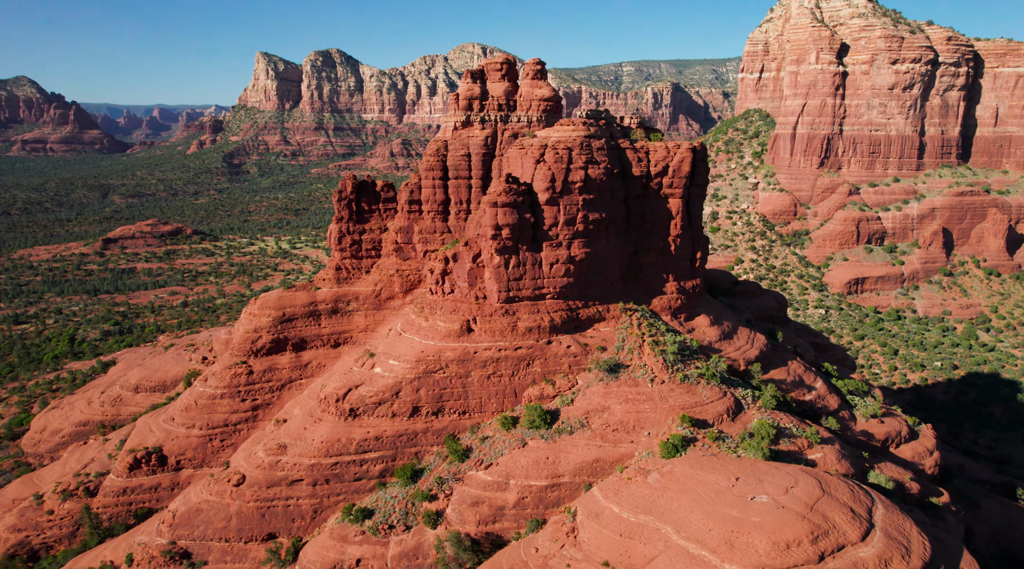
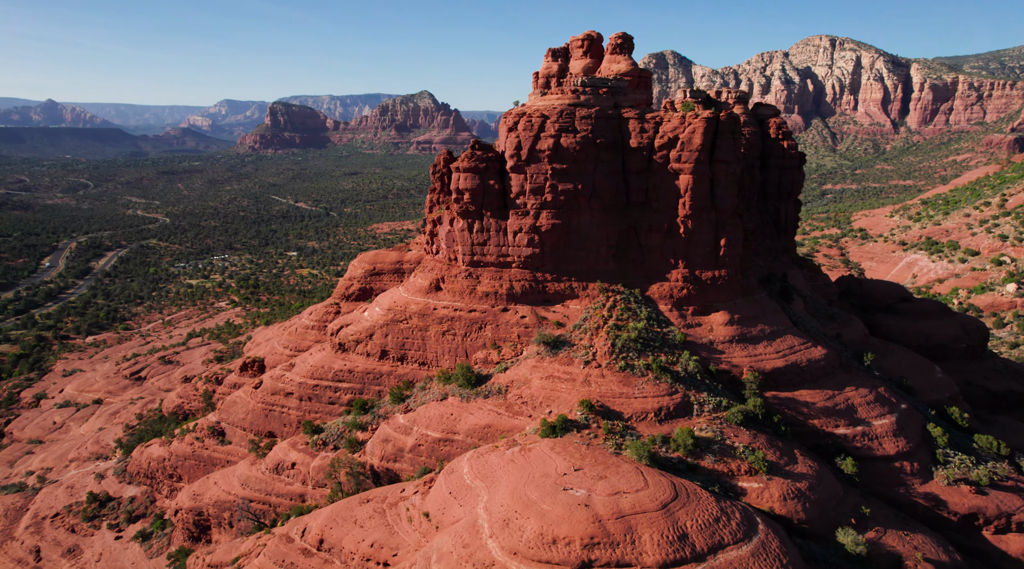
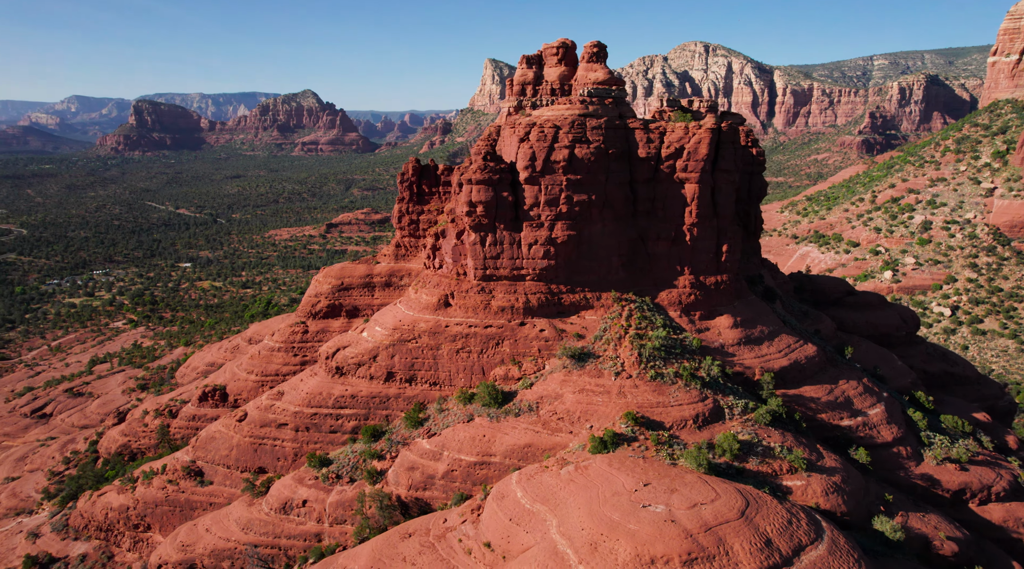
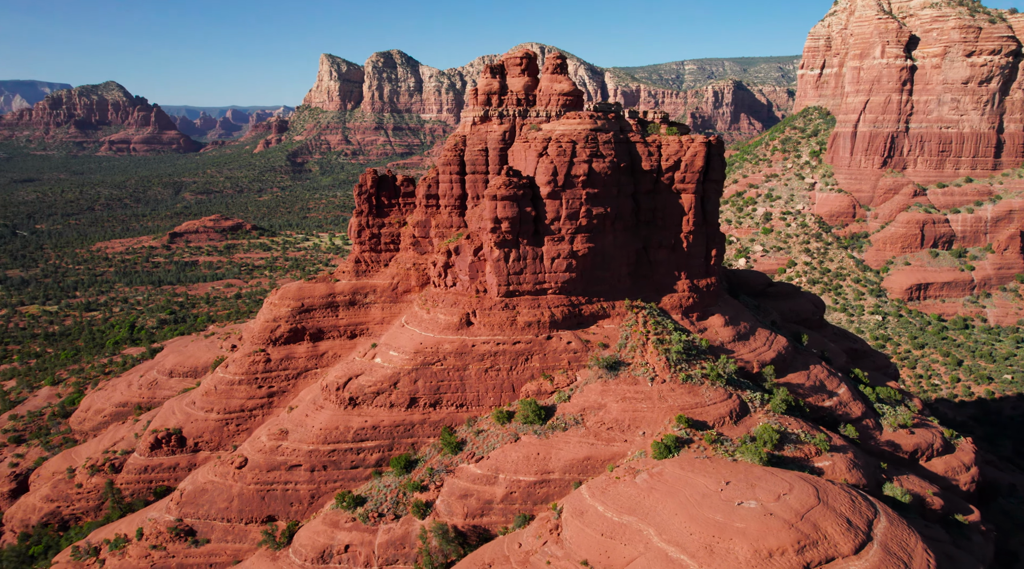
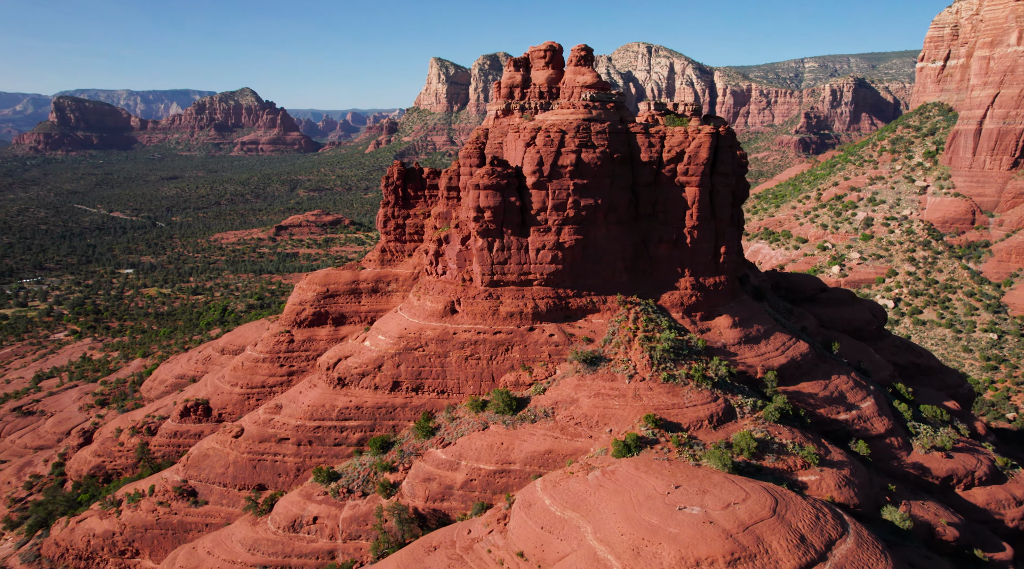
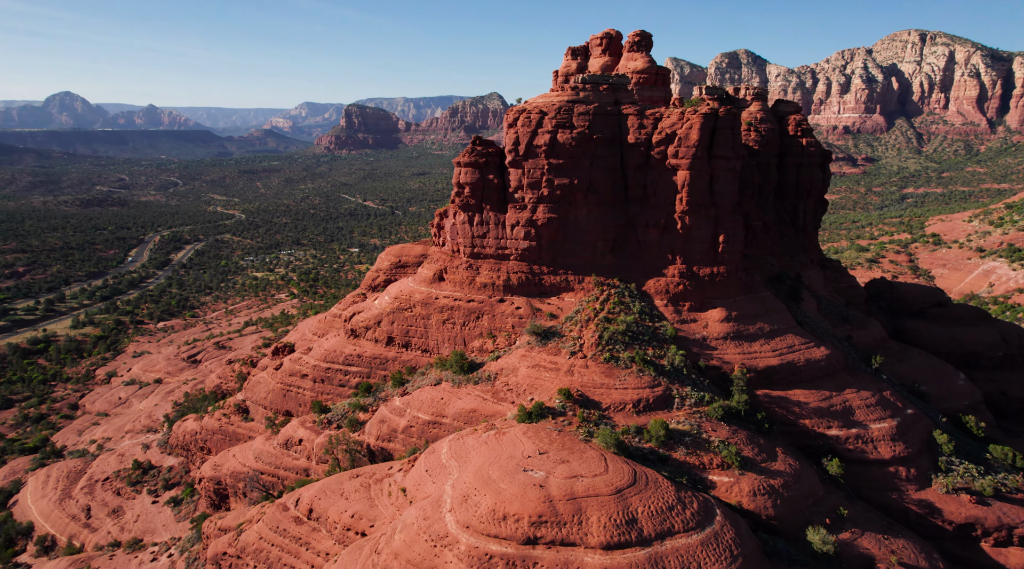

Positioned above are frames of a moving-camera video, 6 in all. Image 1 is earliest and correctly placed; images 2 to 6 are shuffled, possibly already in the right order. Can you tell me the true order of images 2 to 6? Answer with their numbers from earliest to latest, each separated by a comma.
4, 5, 3, 2, 6
